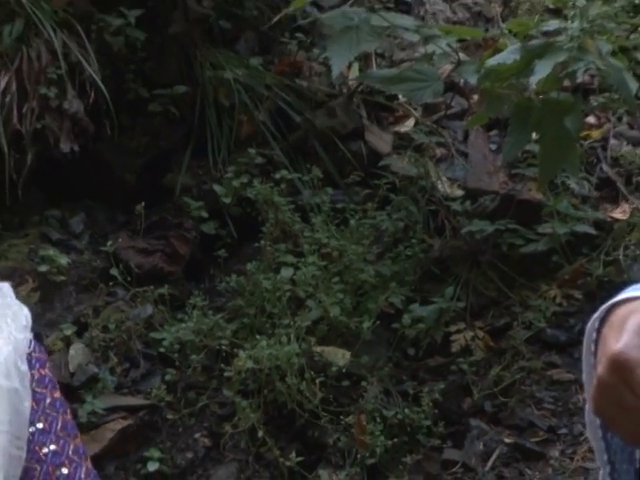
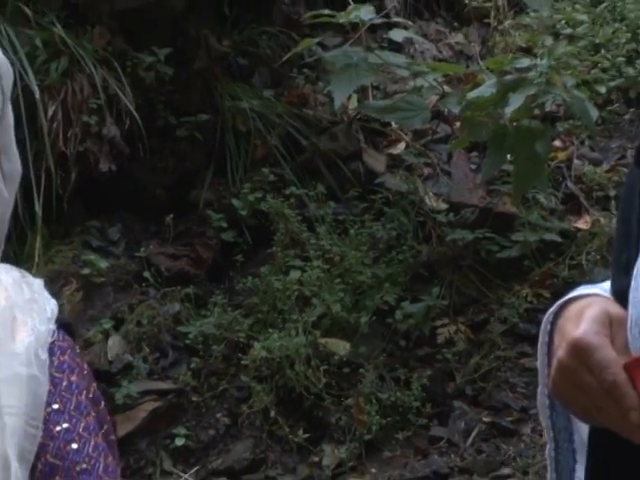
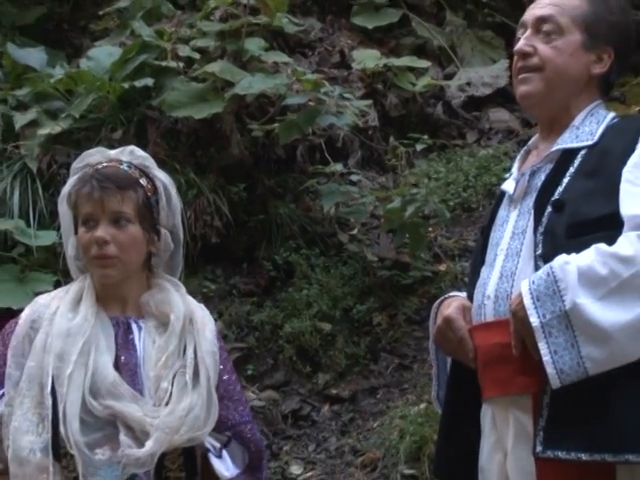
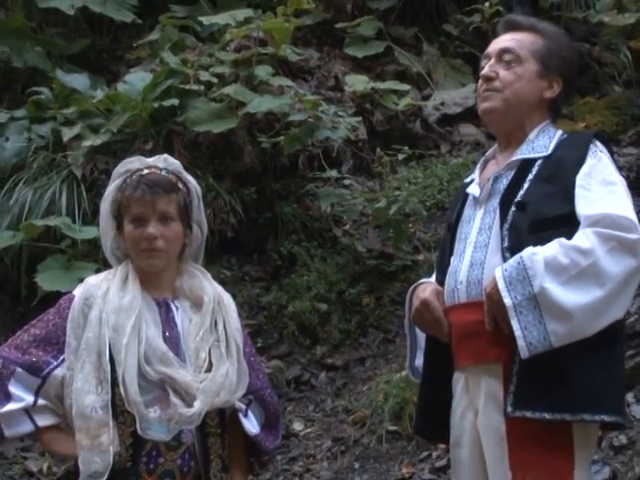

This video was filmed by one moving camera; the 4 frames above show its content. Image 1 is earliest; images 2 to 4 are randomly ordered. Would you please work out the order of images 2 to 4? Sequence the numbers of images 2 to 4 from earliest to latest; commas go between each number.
2, 3, 4
